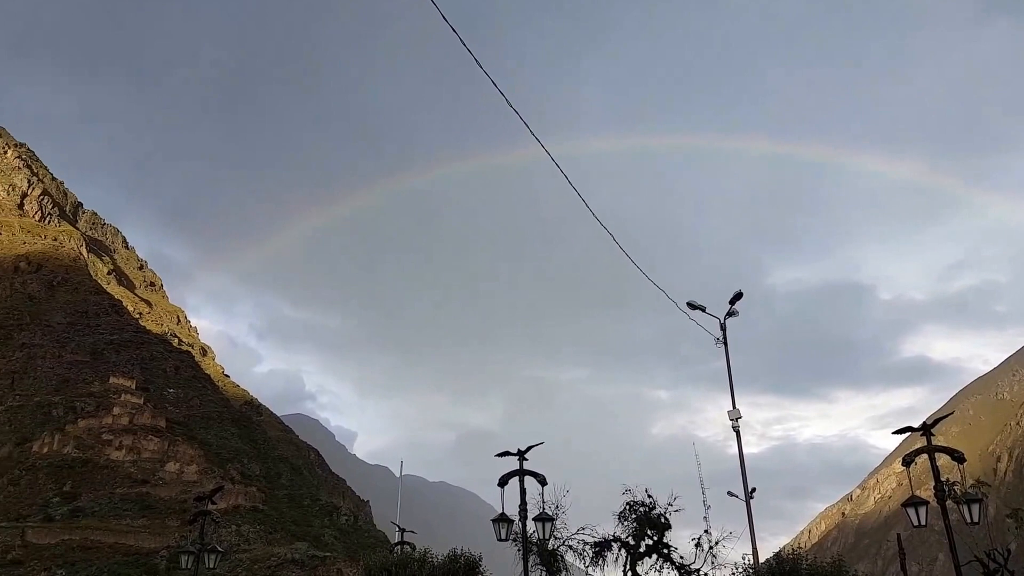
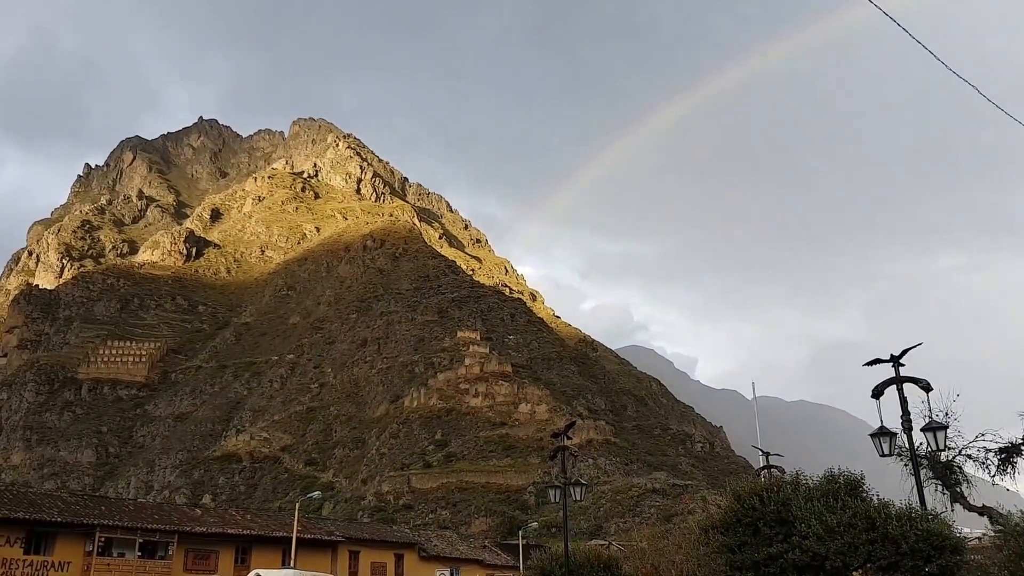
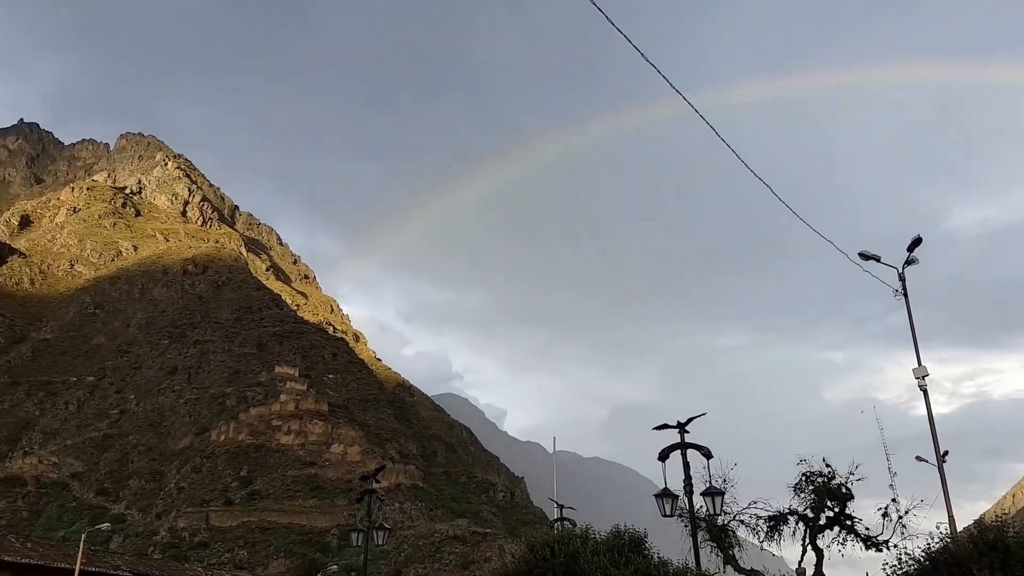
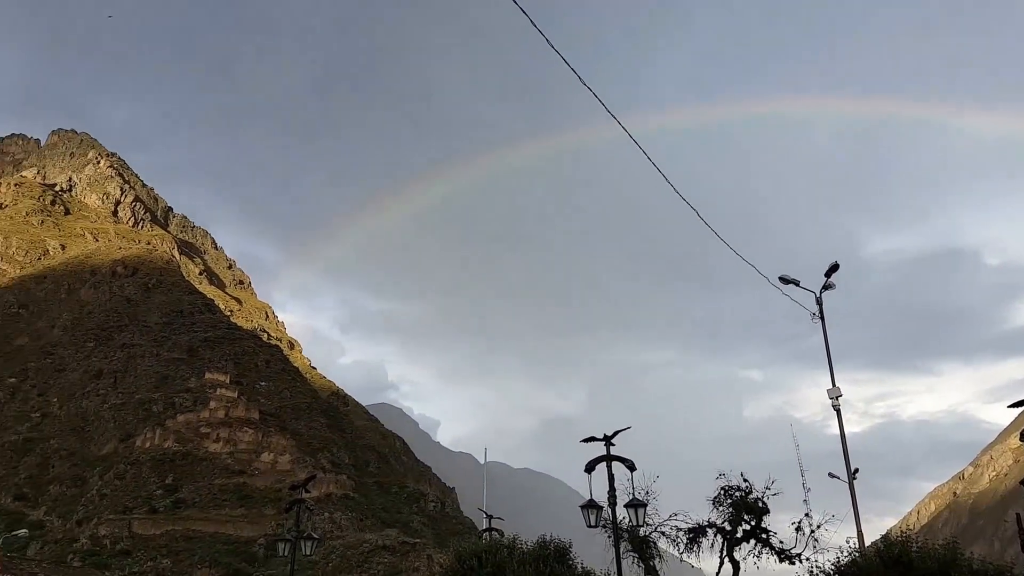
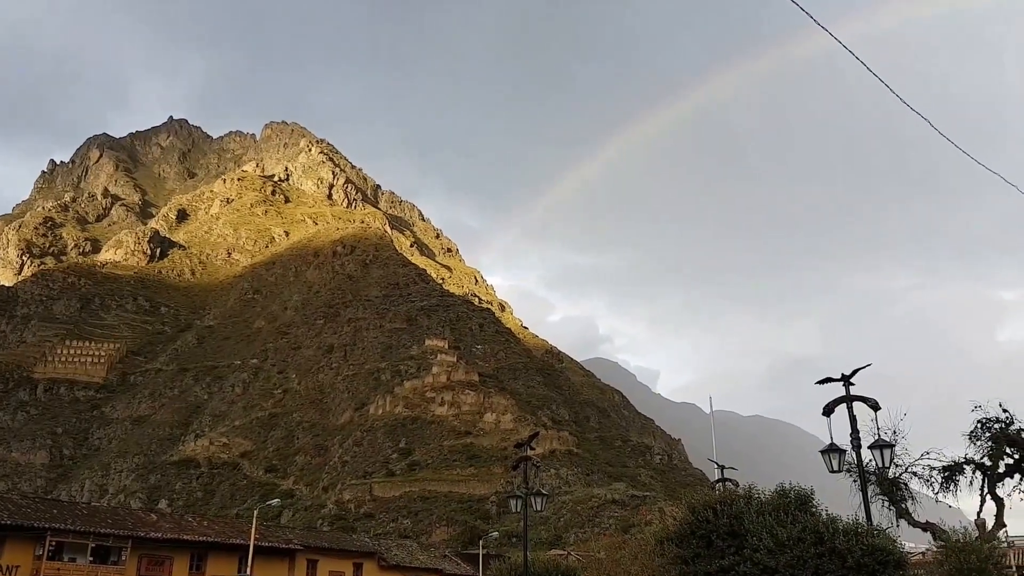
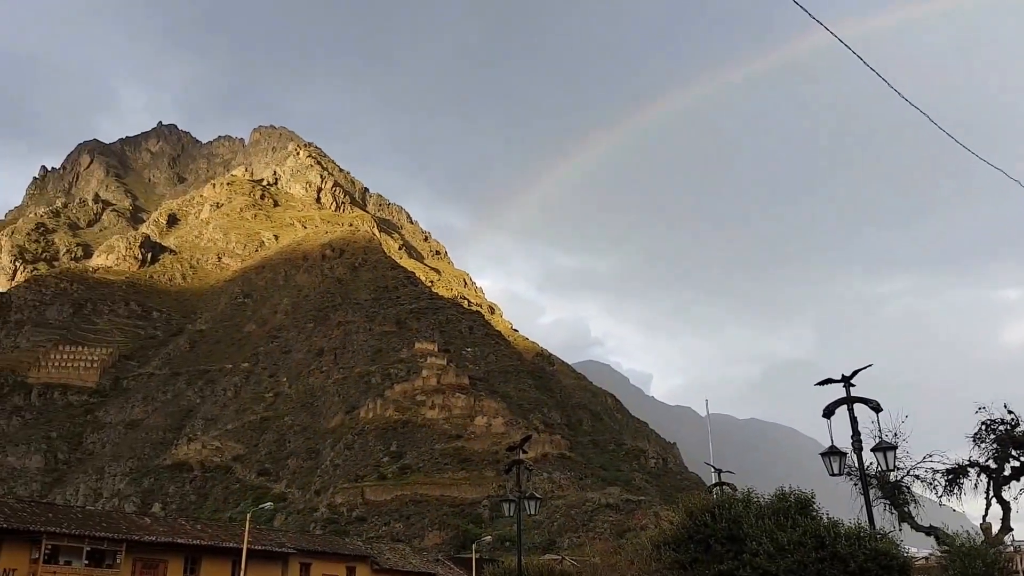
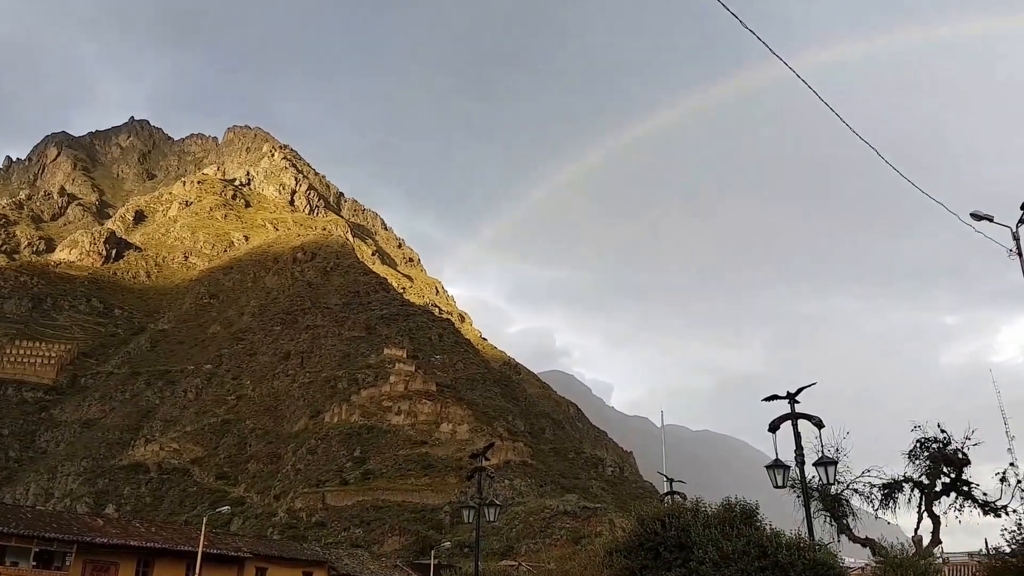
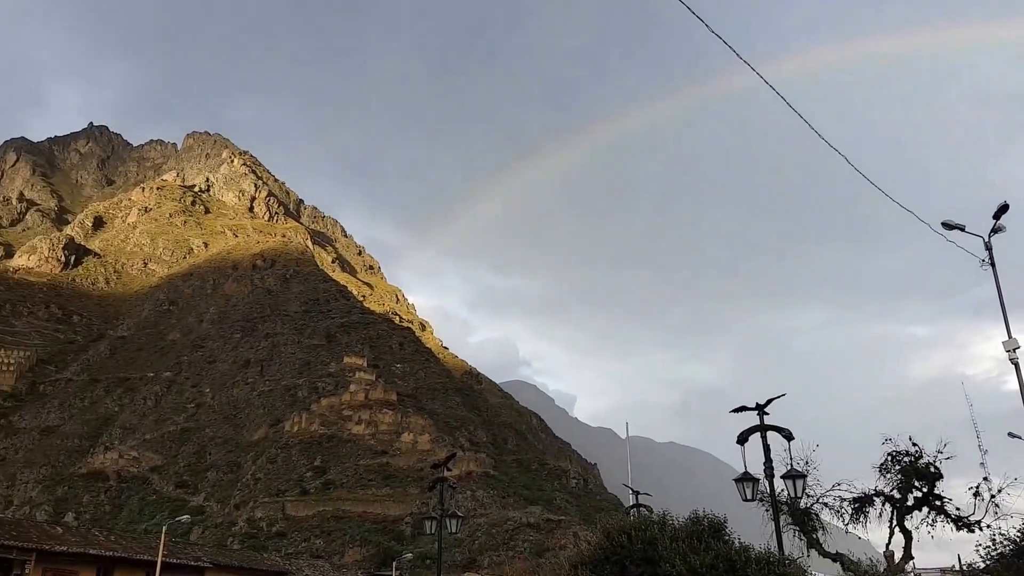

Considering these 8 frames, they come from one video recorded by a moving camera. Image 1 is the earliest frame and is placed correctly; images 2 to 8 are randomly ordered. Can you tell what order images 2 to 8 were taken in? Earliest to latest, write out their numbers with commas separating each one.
4, 3, 8, 6, 2, 5, 7
